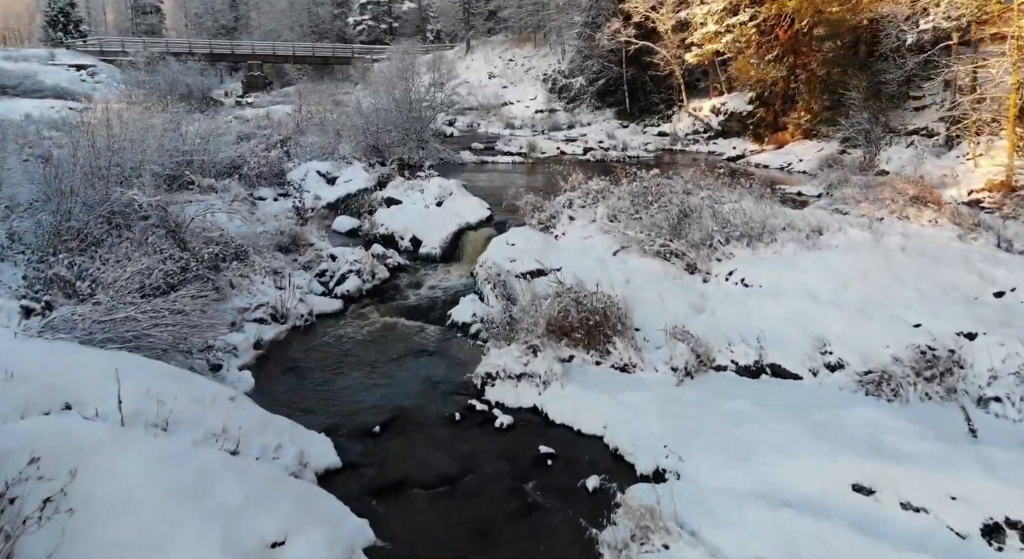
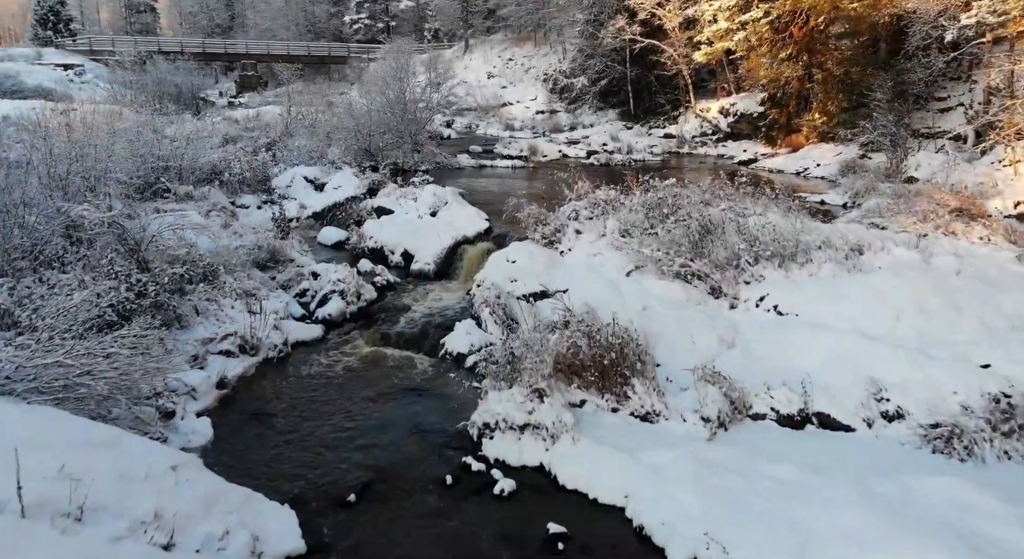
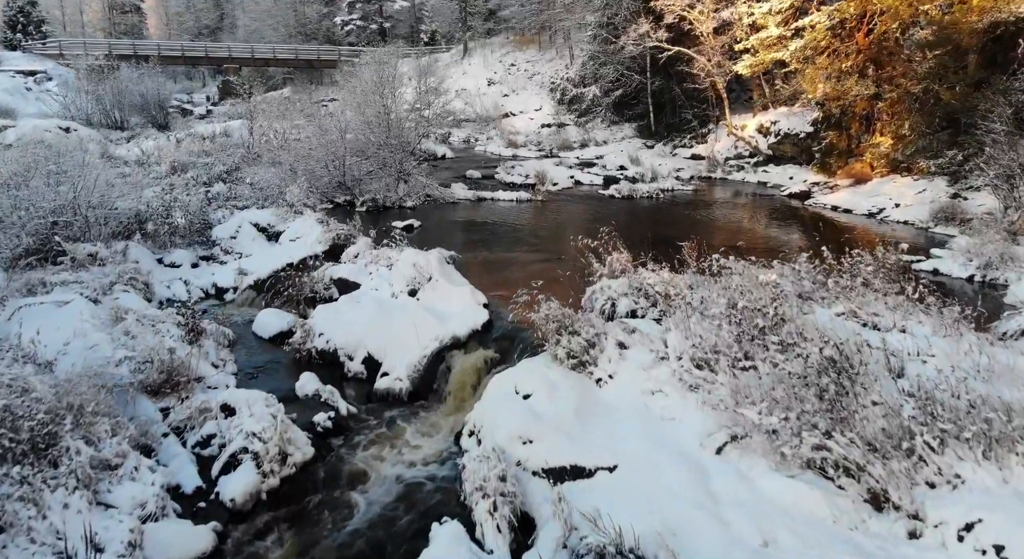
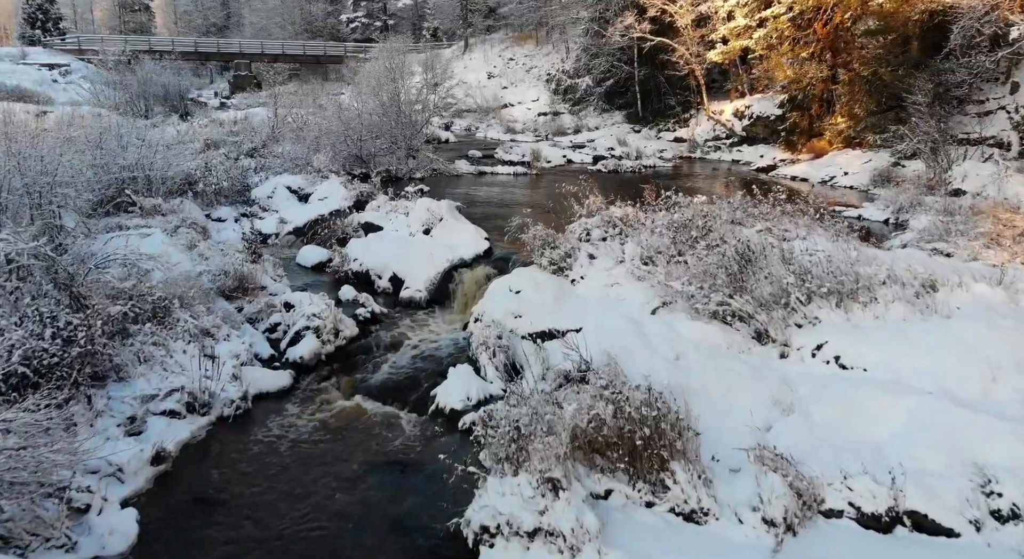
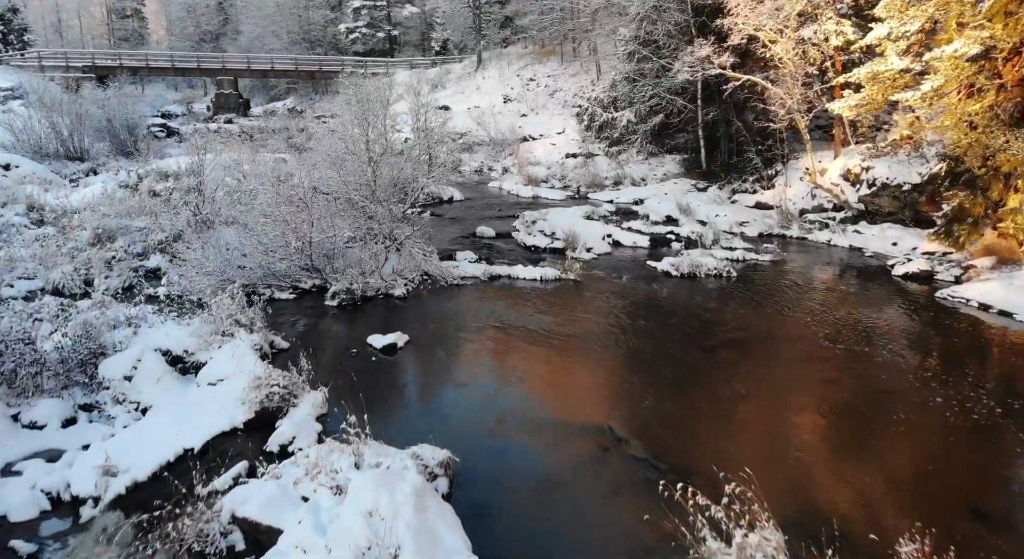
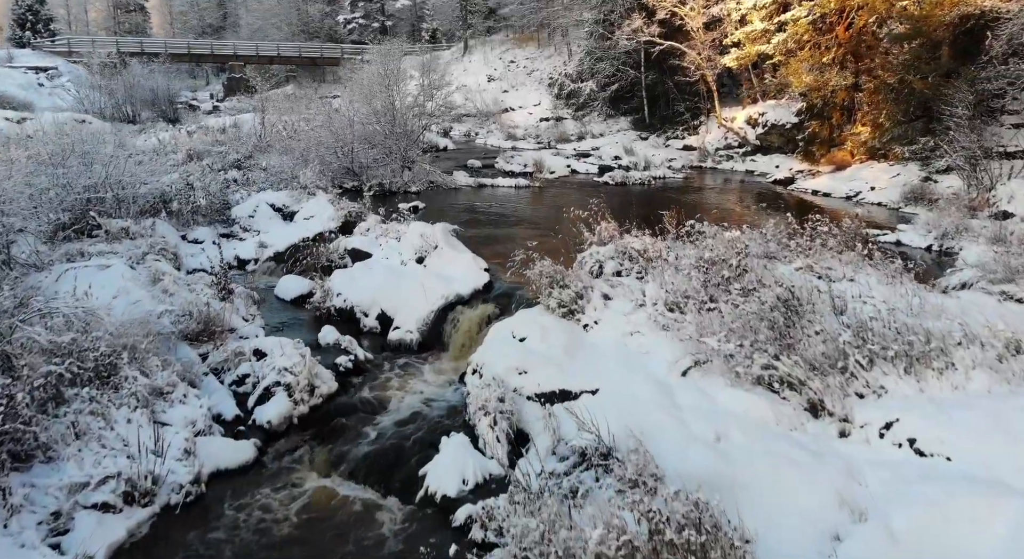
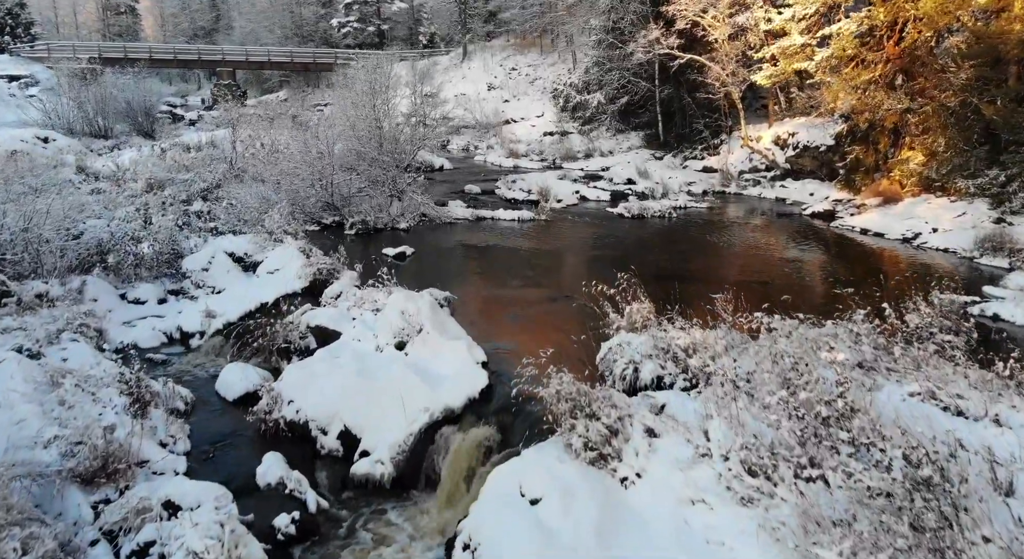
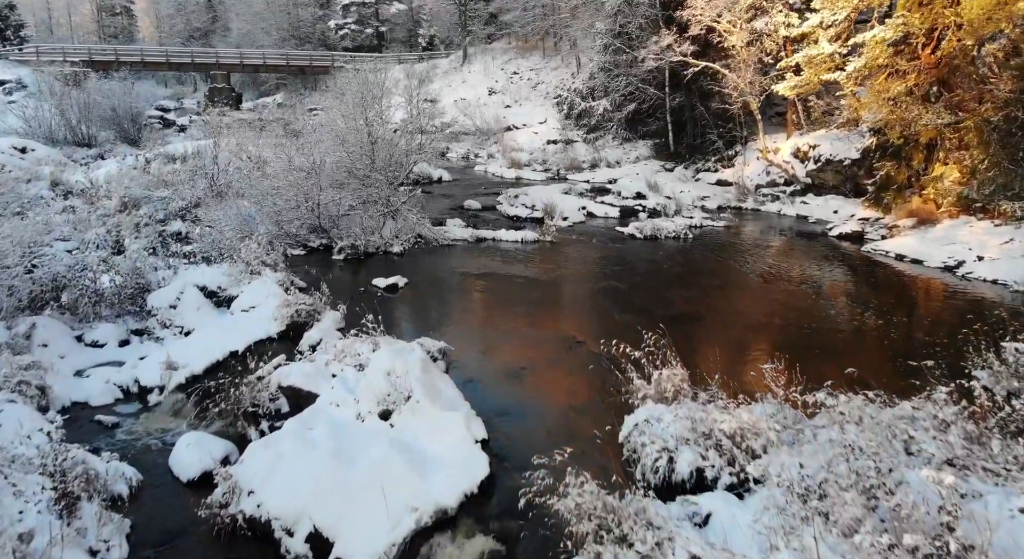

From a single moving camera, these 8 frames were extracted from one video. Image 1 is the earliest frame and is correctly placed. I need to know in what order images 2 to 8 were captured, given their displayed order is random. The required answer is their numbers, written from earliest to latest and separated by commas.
2, 4, 6, 3, 7, 8, 5
